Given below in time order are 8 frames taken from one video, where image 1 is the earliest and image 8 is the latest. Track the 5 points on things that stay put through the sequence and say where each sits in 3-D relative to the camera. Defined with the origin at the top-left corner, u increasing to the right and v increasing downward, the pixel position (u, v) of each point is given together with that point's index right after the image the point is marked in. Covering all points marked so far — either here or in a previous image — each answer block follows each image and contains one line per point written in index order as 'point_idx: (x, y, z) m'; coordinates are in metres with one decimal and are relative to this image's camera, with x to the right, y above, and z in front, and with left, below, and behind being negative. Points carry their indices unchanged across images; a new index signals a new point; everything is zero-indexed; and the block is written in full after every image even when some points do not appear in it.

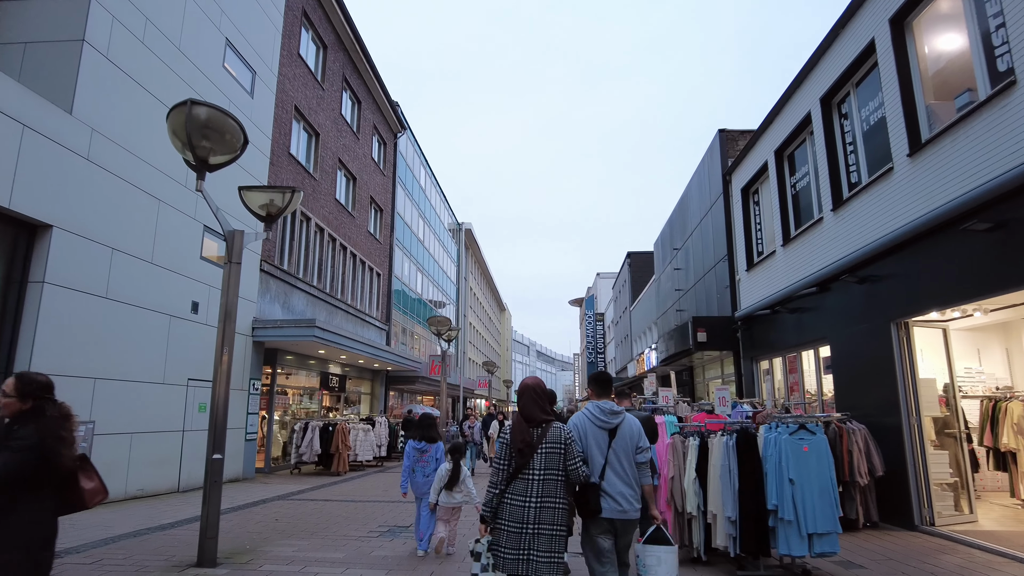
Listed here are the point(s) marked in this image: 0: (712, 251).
0: (+5.0, +0.9, +16.5) m
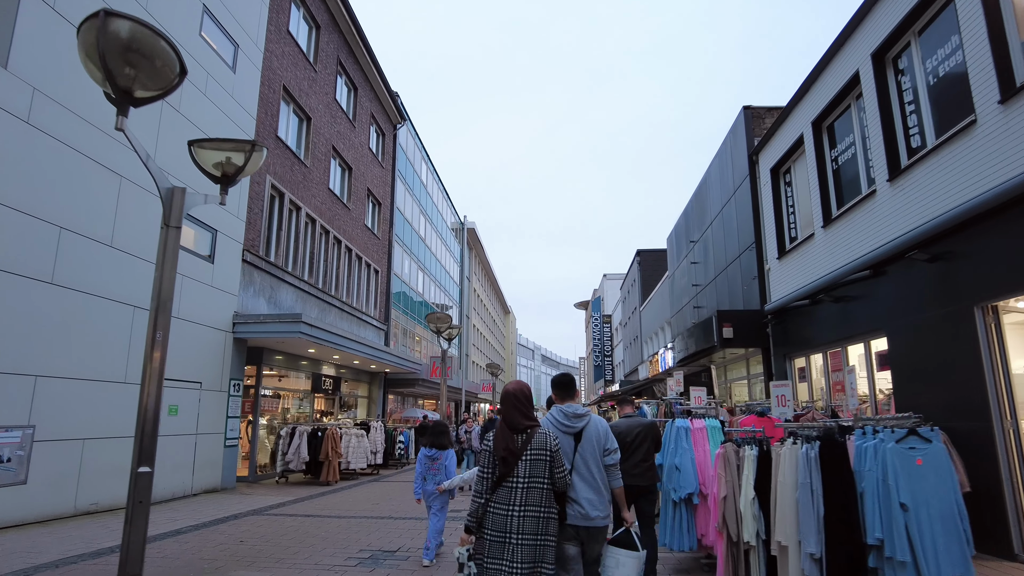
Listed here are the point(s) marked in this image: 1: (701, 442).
0: (+5.1, +1.1, +15.1) m
1: (+1.8, -1.4, +6.2) m
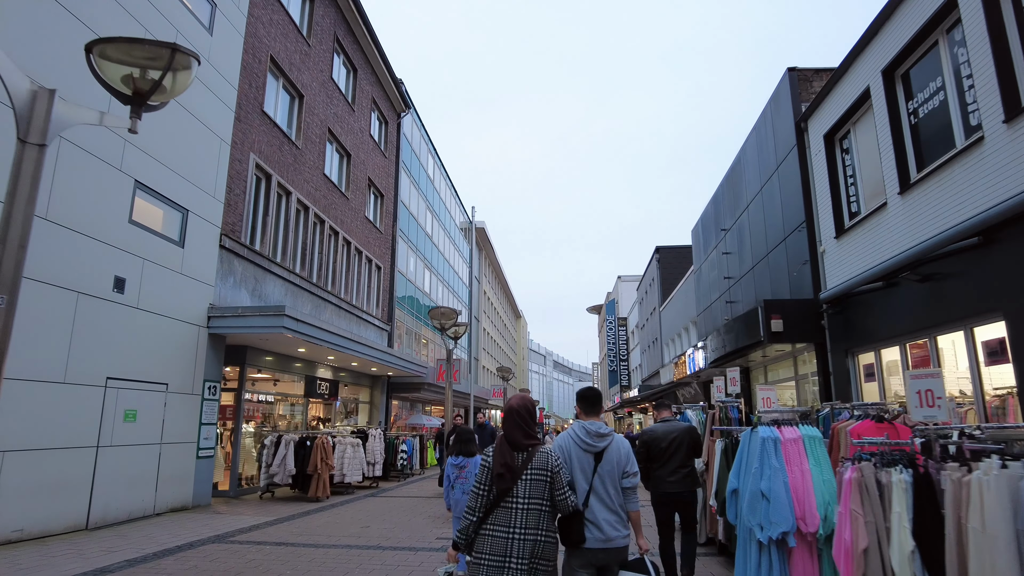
0: (+5.4, +1.3, +13.3) m
1: (+1.9, -1.1, +4.4) m
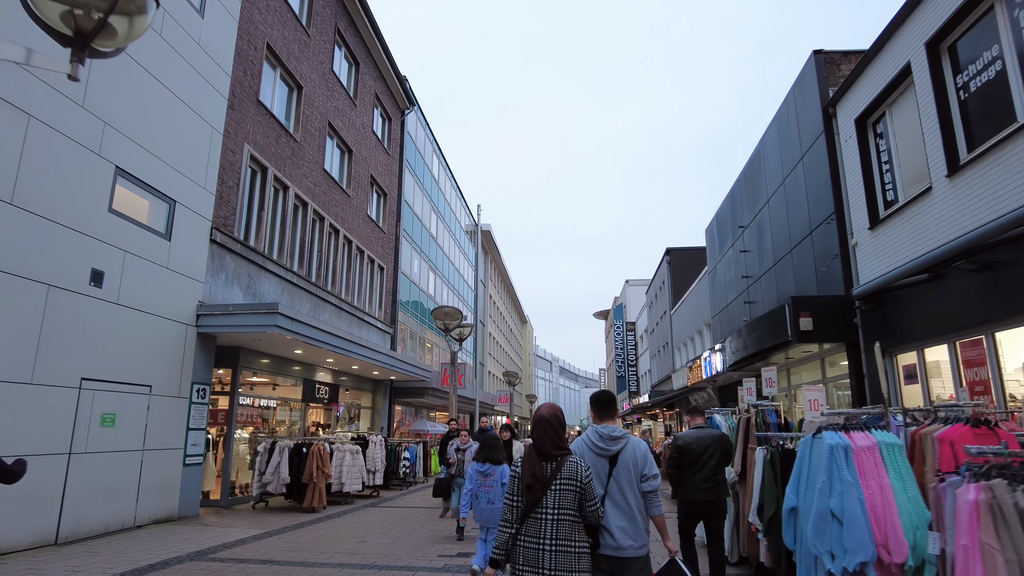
0: (+5.5, +1.4, +12.5) m
1: (+2.0, -1.0, +3.6) m
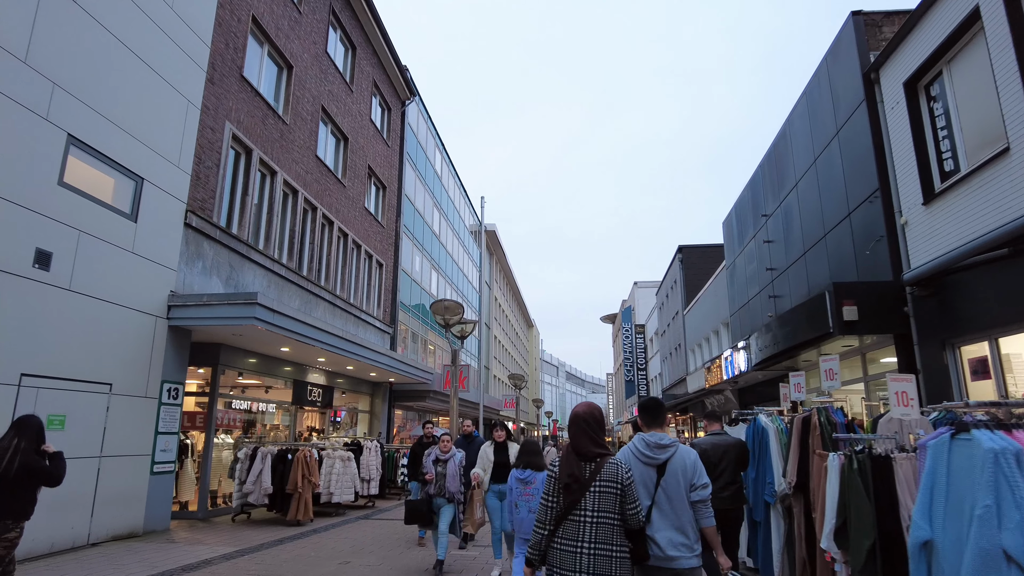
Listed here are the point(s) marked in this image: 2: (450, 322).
0: (+5.6, +1.6, +11.3) m
1: (+2.0, -0.7, +2.4) m
2: (-1.3, -0.7, +13.7) m
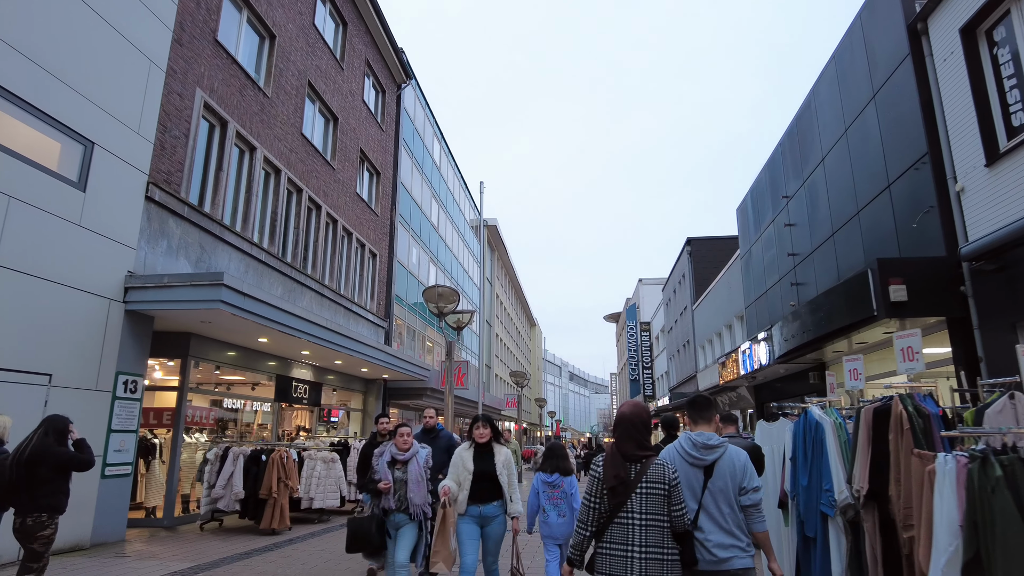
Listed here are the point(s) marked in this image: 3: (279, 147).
0: (+5.6, +1.8, +10.1) m
1: (+1.9, -0.4, +1.2) m
2: (-1.3, -0.4, +12.6) m
3: (-5.0, +3.0, +14.3) m
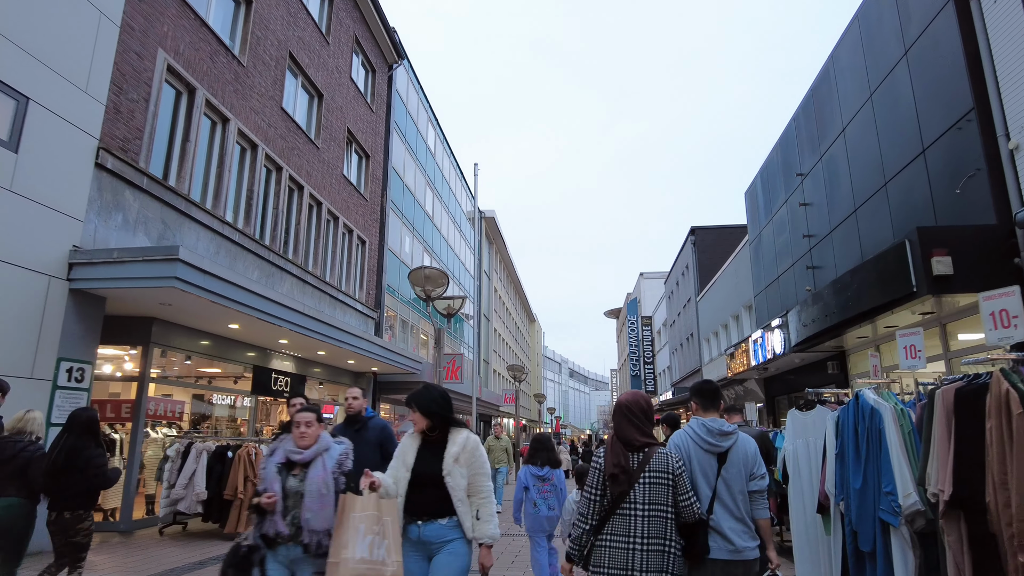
0: (+5.5, +2.2, +9.1) m
1: (+1.8, -0.2, +0.2) m
2: (-1.4, -0.1, +11.6) m
3: (-5.1, +3.3, +13.3) m
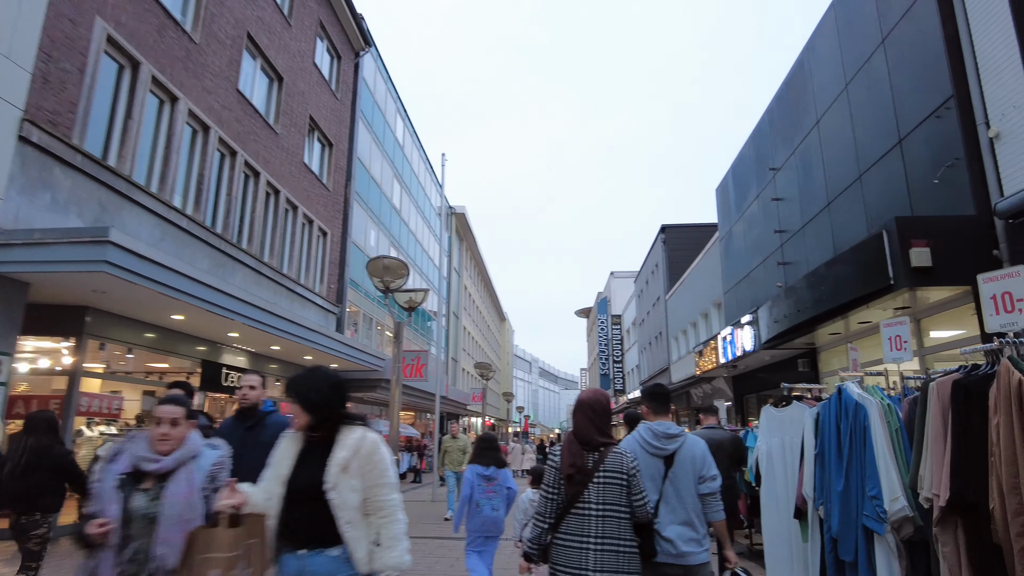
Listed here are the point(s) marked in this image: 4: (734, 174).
0: (+5.0, +2.2, +8.8) m
1: (+1.7, -0.1, -0.2) m
2: (-2.0, 0.0, +11.0) m
3: (-5.8, +3.5, +12.5) m
4: (+5.5, +2.8, +16.3) m
